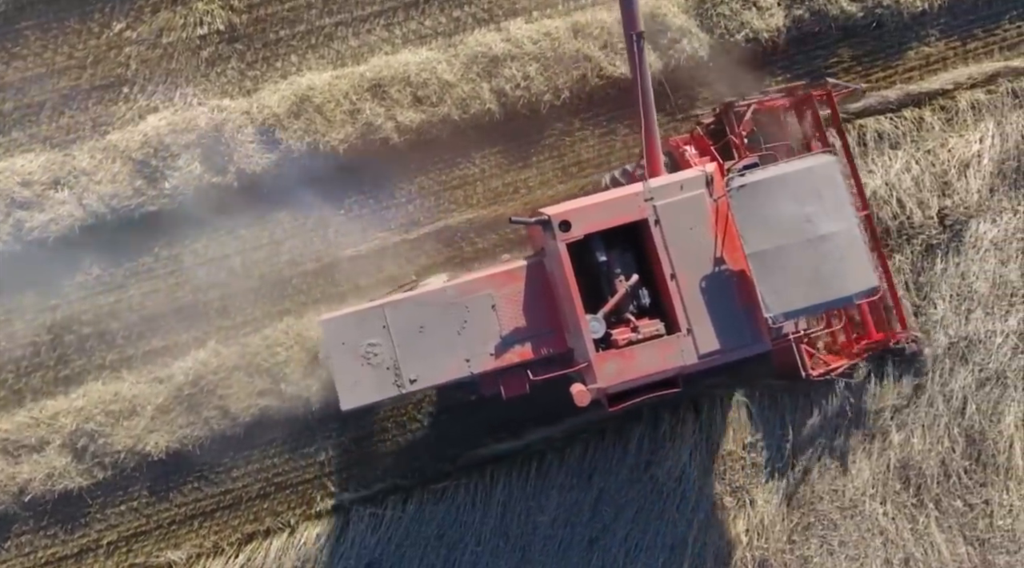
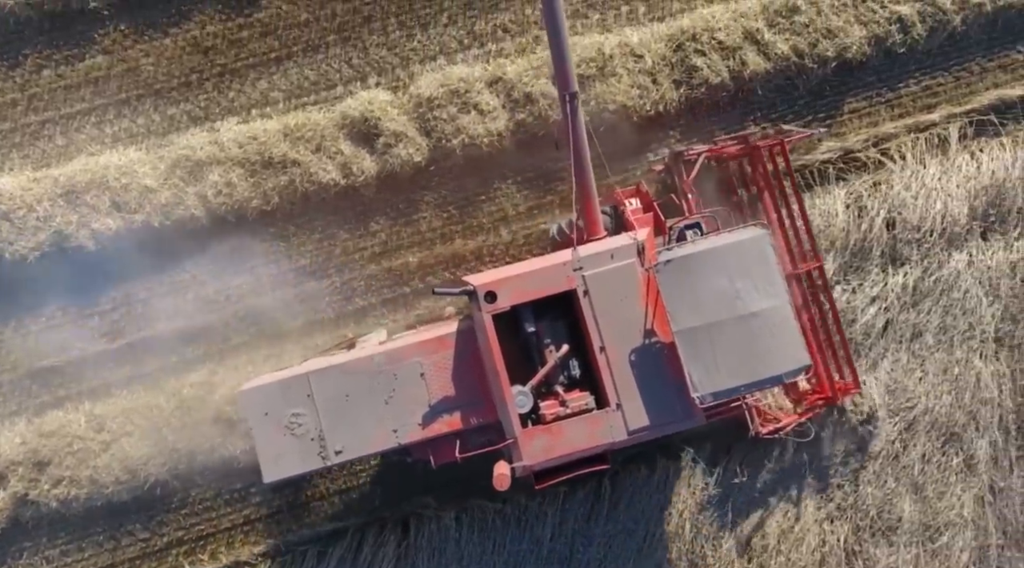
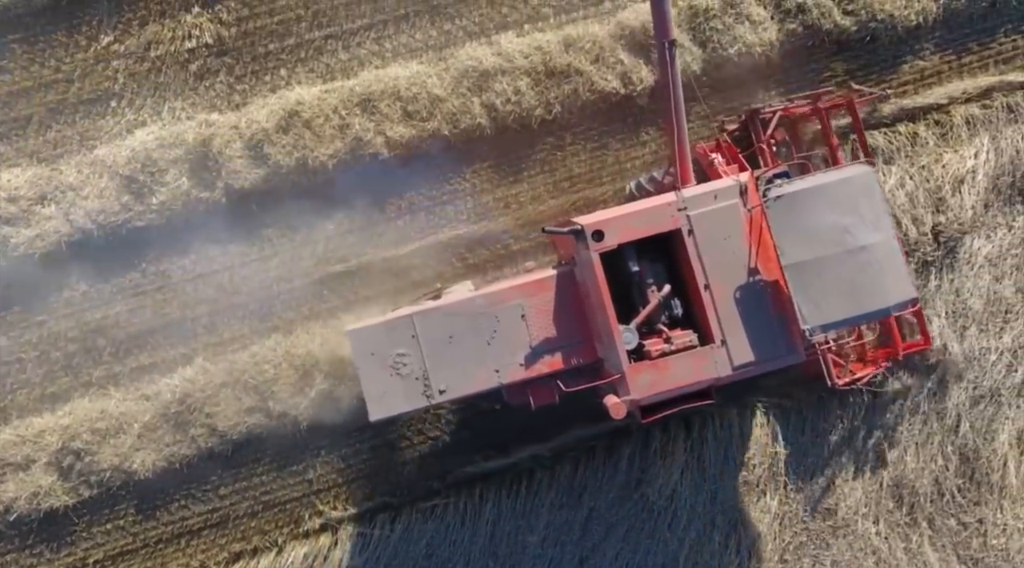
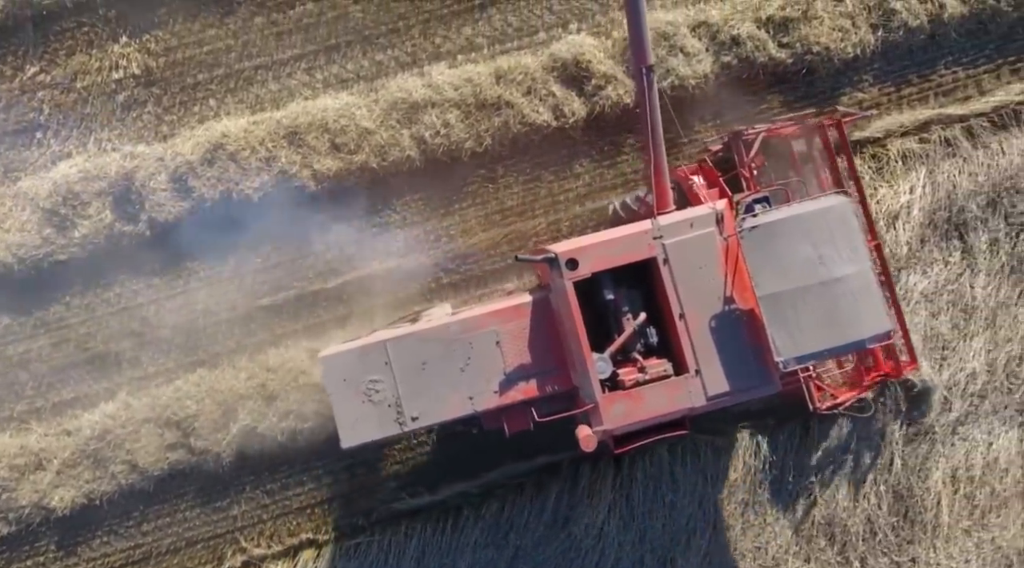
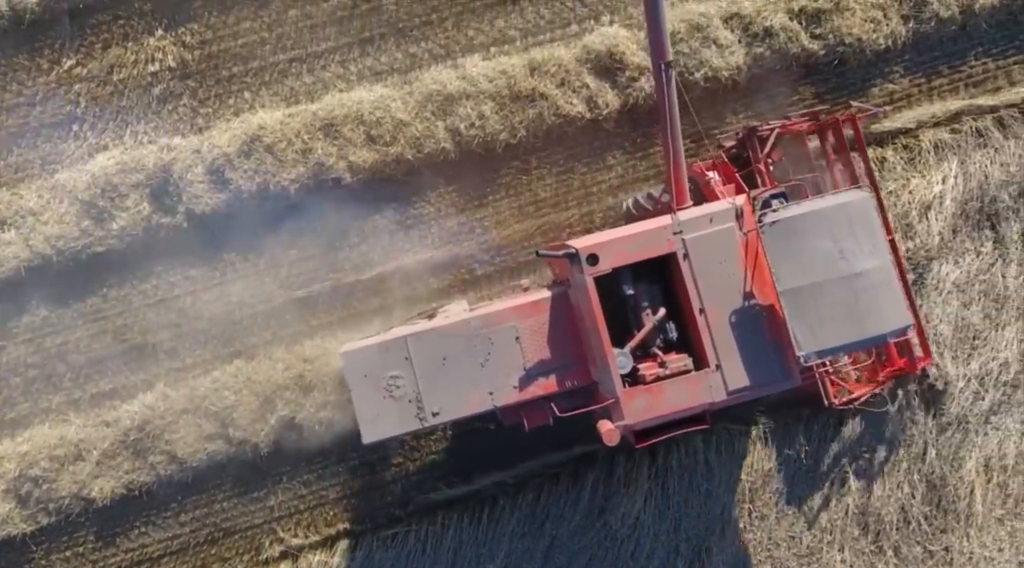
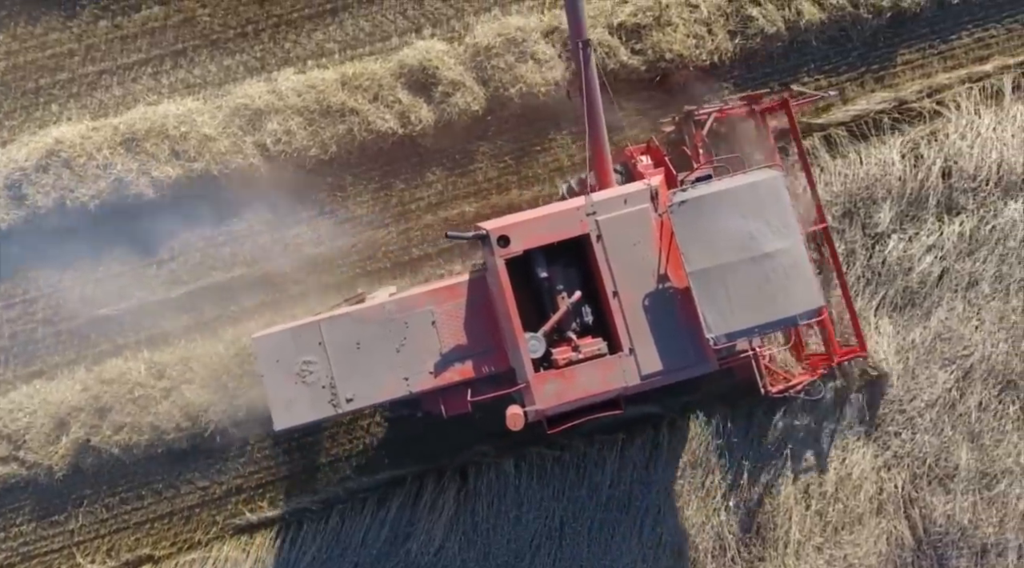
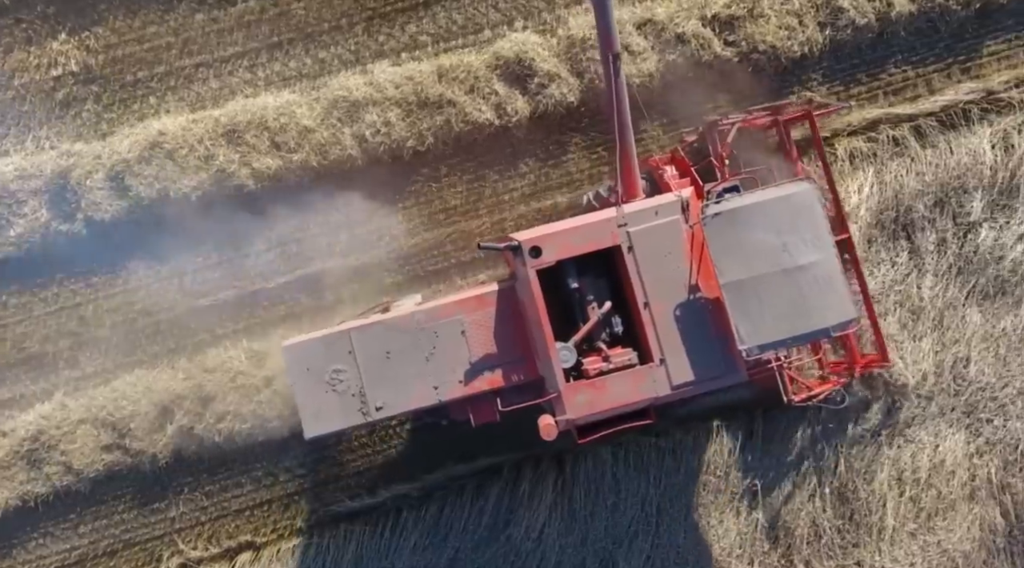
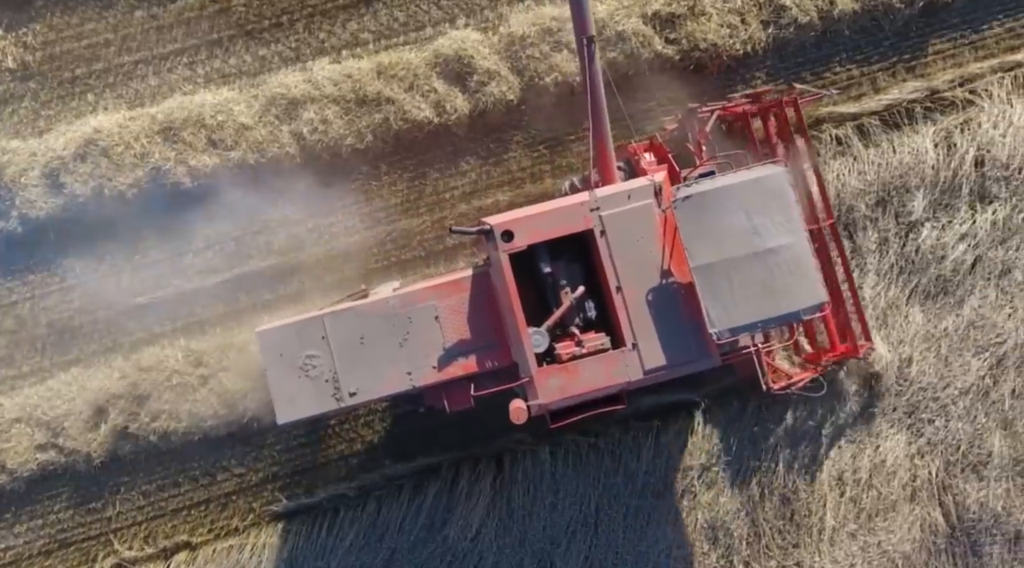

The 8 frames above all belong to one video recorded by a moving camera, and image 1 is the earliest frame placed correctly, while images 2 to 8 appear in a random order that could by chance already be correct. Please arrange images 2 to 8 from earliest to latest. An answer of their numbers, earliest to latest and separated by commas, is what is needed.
3, 5, 4, 7, 8, 6, 2
